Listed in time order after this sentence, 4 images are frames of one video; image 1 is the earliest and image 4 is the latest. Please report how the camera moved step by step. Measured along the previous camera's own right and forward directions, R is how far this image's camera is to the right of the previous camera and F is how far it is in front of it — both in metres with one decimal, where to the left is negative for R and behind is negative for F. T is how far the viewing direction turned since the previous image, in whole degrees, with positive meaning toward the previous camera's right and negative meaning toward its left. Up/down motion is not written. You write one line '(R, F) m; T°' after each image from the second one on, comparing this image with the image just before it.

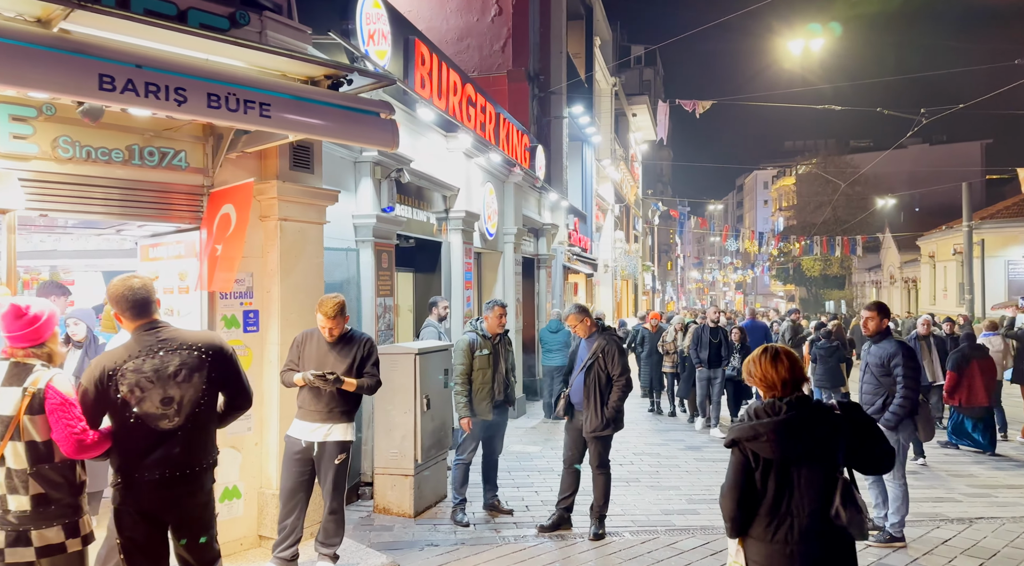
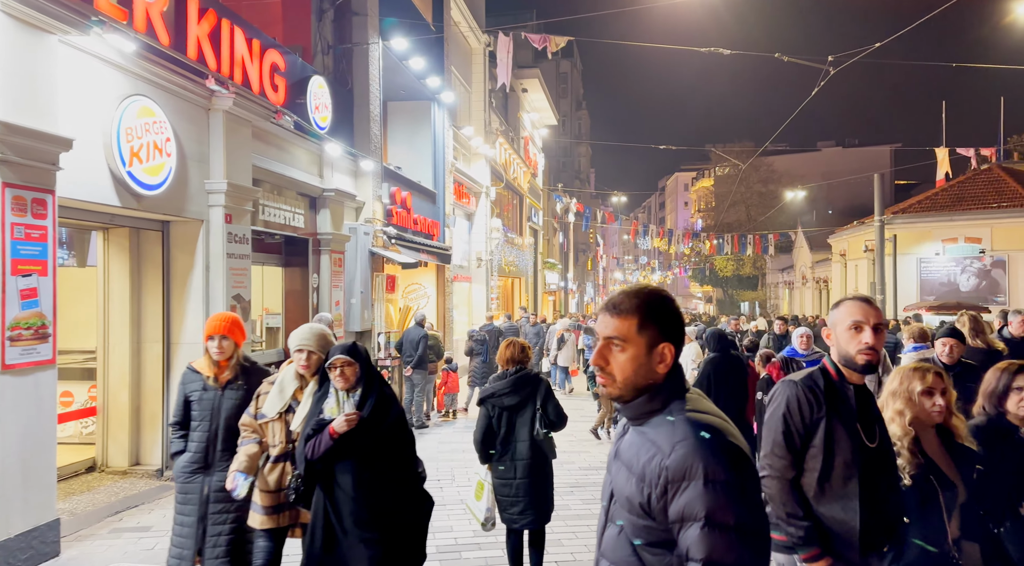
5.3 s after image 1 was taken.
(+2.2, +5.5) m; +5°
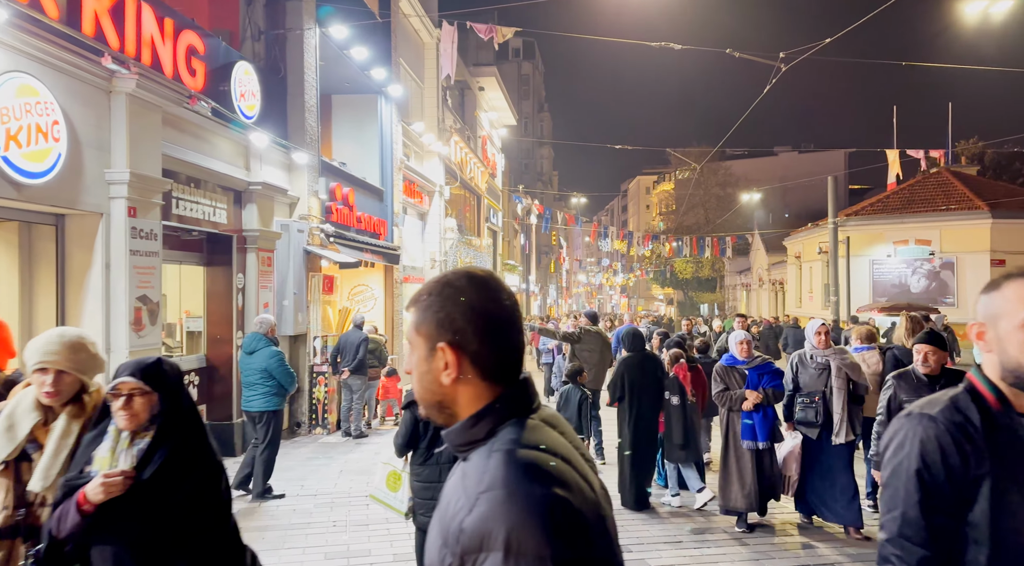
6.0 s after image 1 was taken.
(+0.3, +0.8) m; +2°
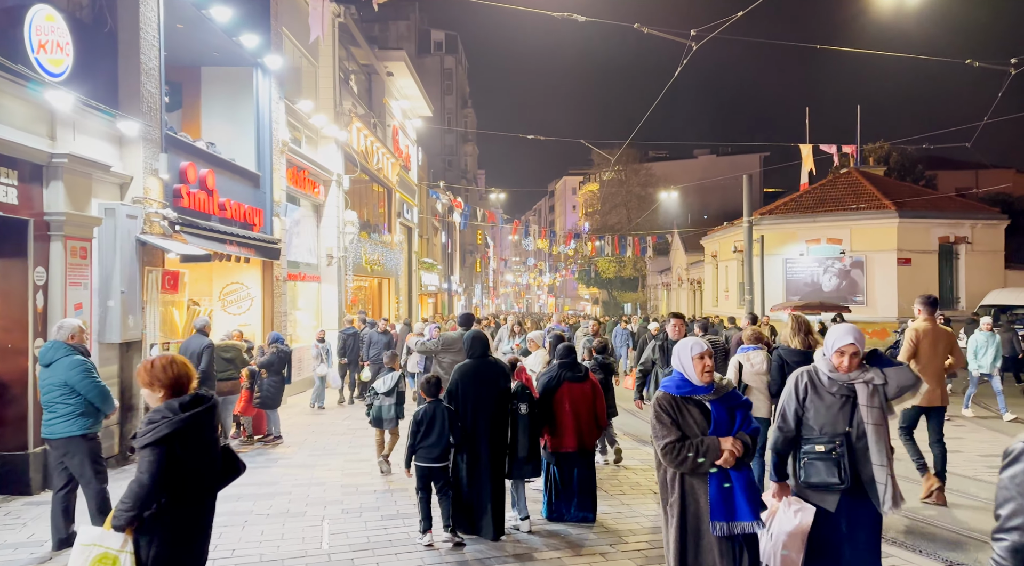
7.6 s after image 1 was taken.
(+0.6, +2.0) m; +5°
